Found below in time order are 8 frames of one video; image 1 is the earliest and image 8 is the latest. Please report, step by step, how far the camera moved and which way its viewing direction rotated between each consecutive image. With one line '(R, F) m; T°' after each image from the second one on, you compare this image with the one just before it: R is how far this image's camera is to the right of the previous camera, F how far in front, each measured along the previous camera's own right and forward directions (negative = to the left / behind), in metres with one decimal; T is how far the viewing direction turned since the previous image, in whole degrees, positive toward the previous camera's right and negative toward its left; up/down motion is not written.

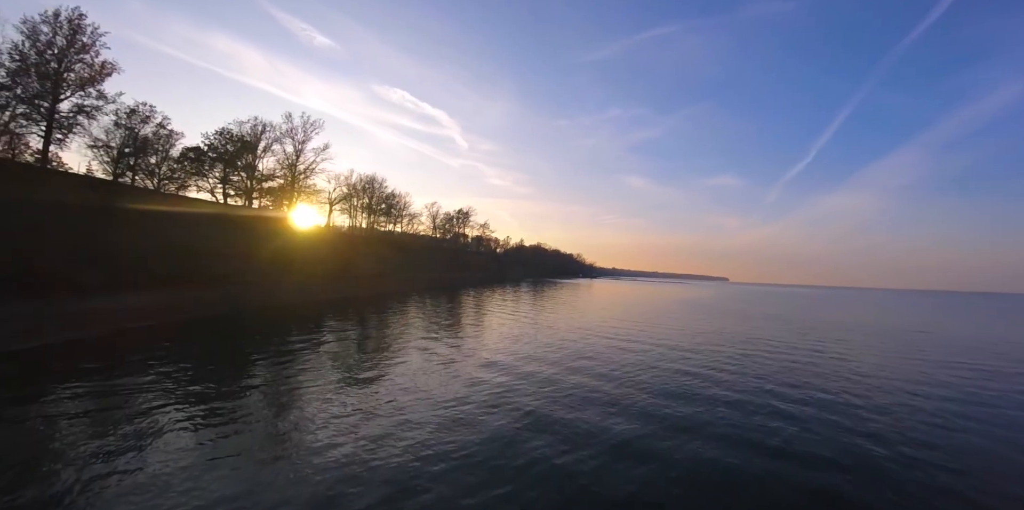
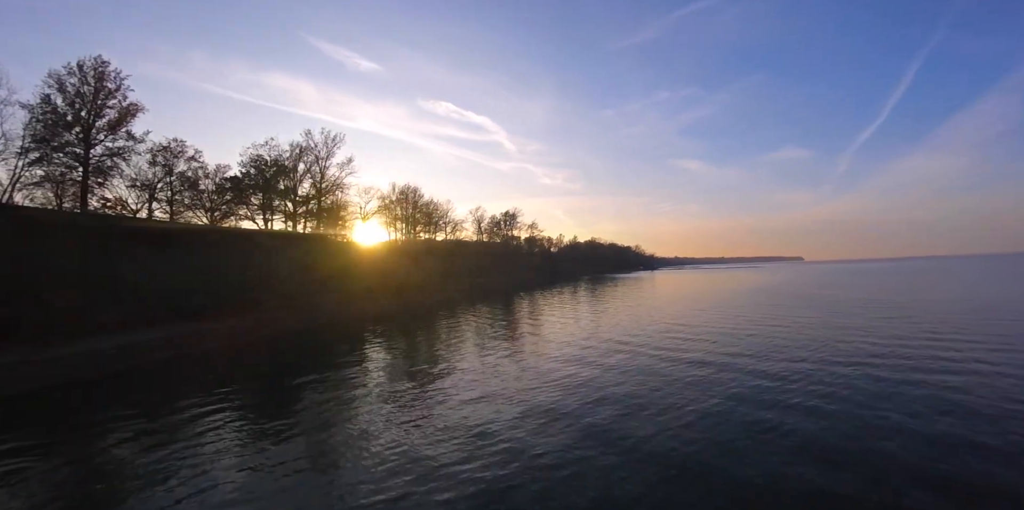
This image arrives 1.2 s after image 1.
(+1.9, +3.3) m; -8°
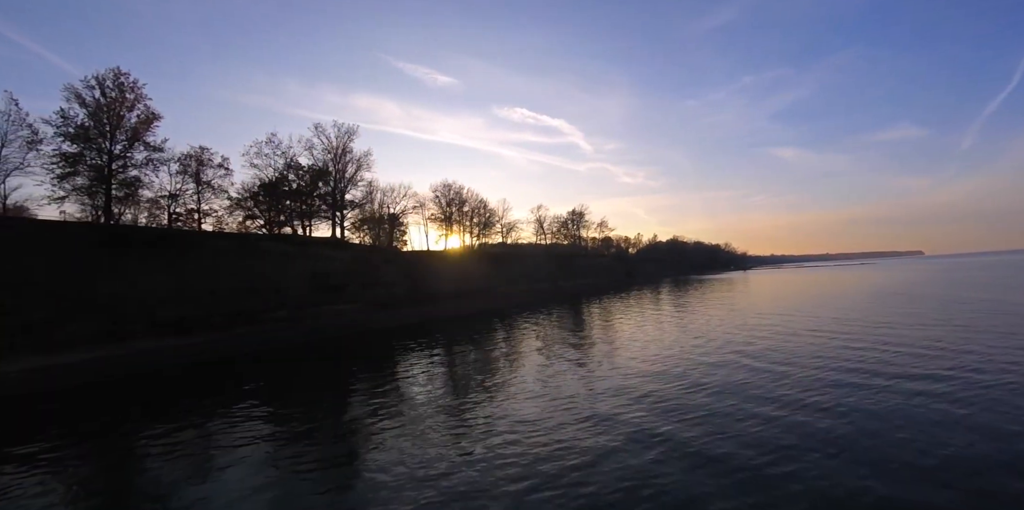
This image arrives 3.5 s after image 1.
(+3.2, +6.4) m; -11°
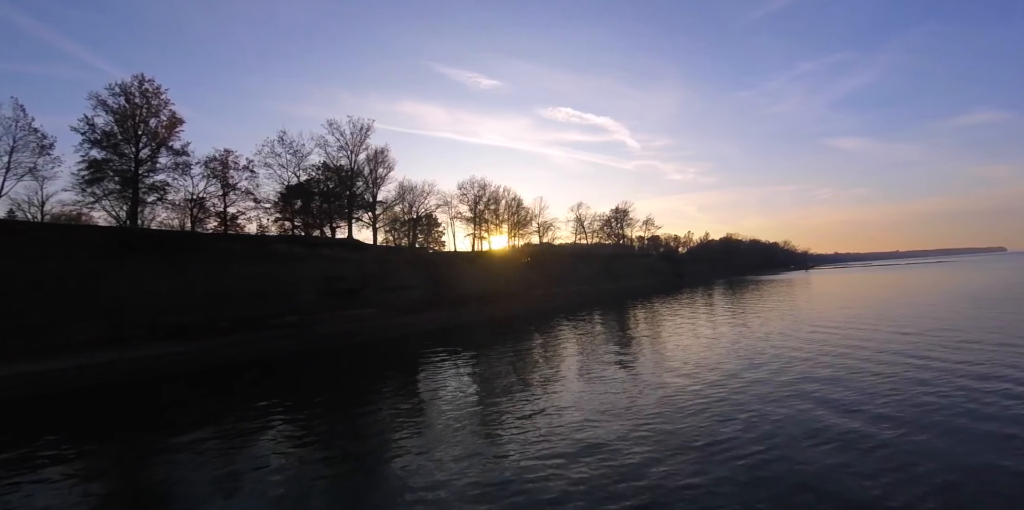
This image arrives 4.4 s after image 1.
(+1.5, +3.0) m; -6°
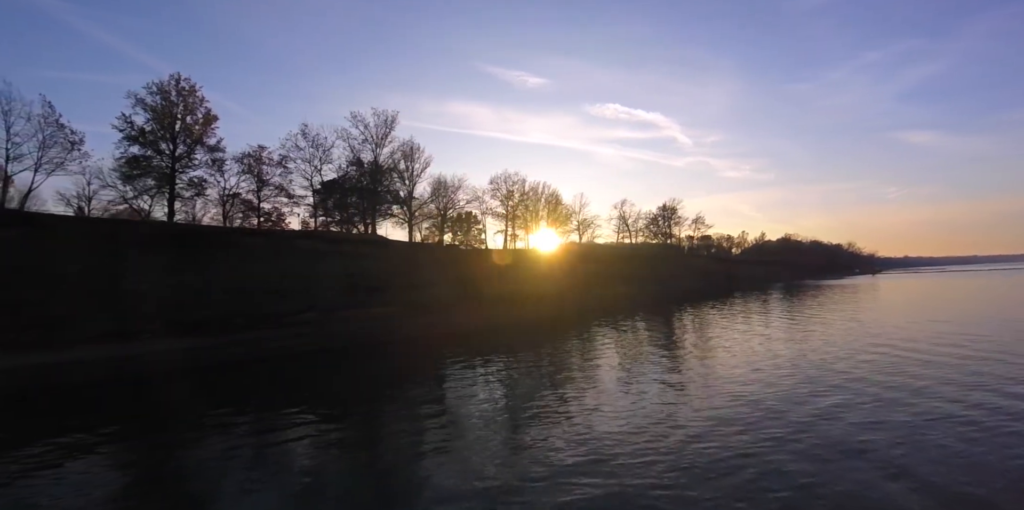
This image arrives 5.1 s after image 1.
(+1.2, +2.1) m; -6°
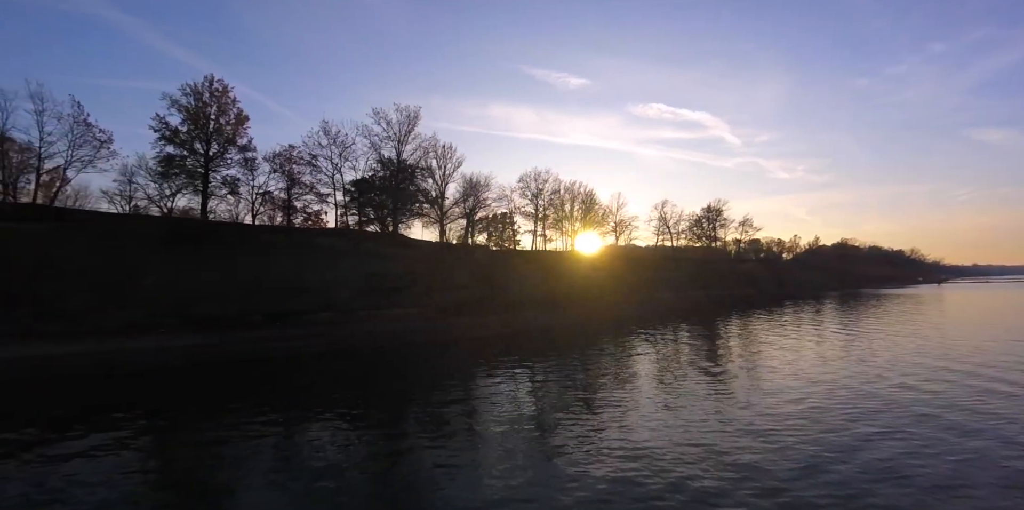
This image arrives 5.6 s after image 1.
(+1.1, +1.6) m; -5°
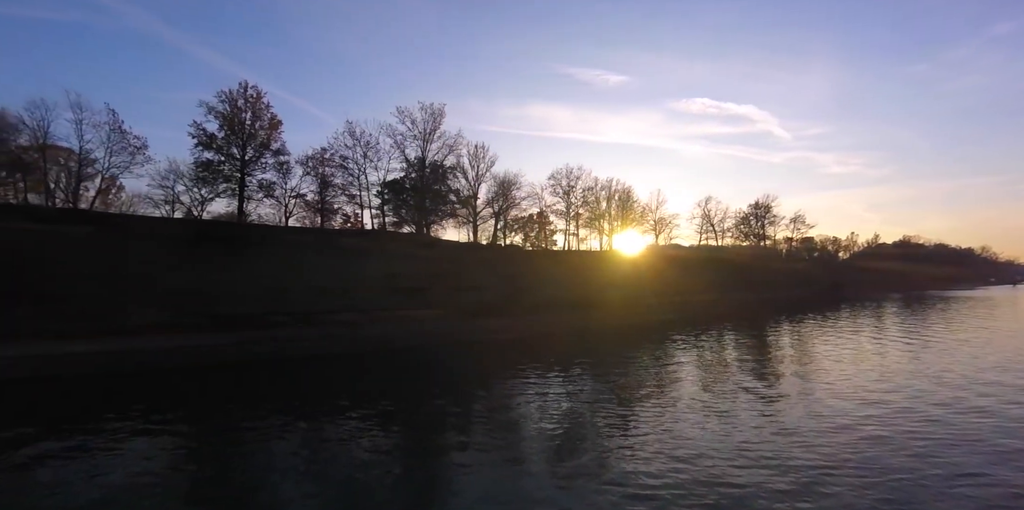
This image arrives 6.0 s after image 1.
(+0.8, +1.2) m; -5°
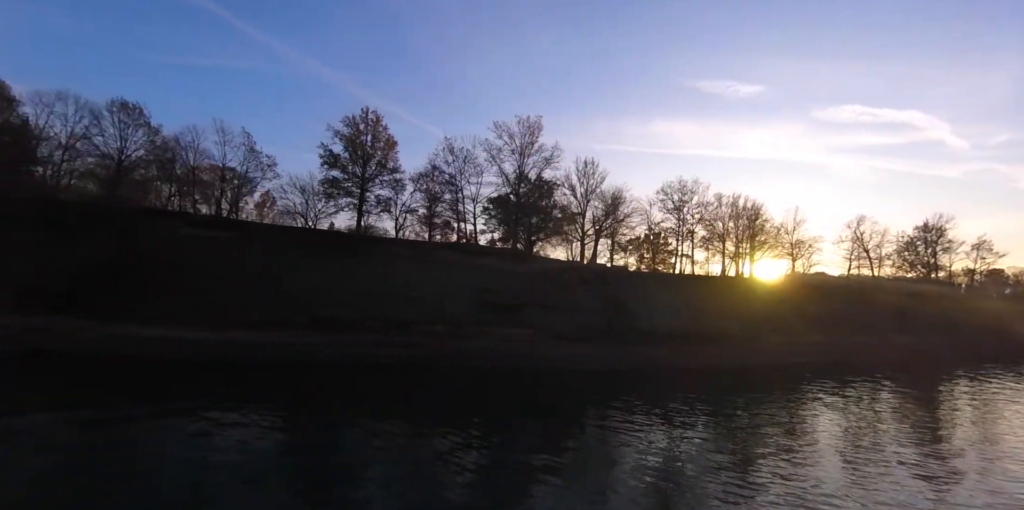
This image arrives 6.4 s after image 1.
(+1.1, +1.9) m; -15°
